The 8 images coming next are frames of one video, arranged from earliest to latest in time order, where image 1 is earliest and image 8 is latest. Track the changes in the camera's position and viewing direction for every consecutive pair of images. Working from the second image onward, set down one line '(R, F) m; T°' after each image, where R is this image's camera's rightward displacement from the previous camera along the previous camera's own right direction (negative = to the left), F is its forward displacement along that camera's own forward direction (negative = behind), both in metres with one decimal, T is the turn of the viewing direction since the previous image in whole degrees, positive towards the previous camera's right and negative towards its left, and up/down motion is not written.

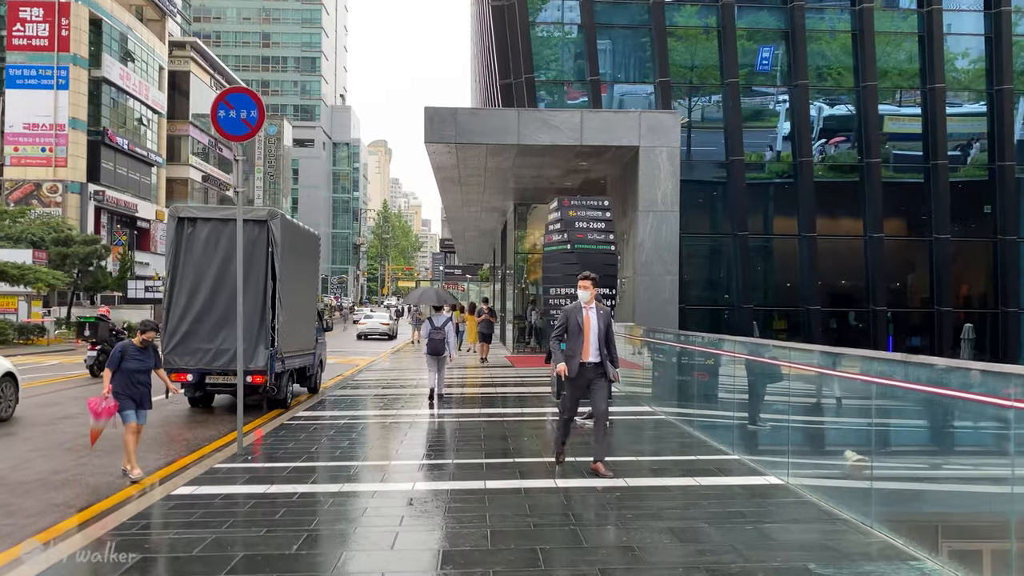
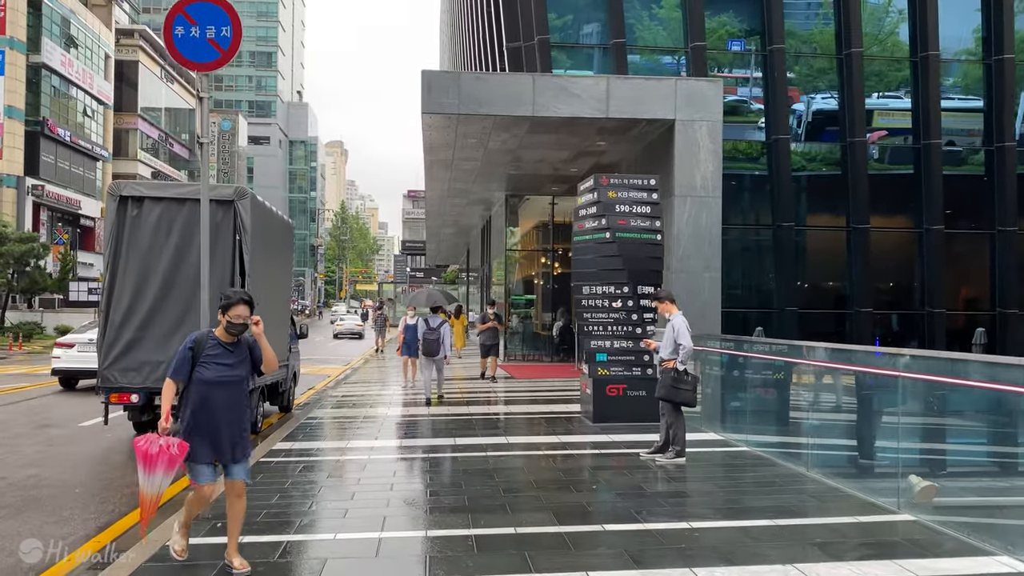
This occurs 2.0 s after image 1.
(-0.8, +2.3) m; +3°
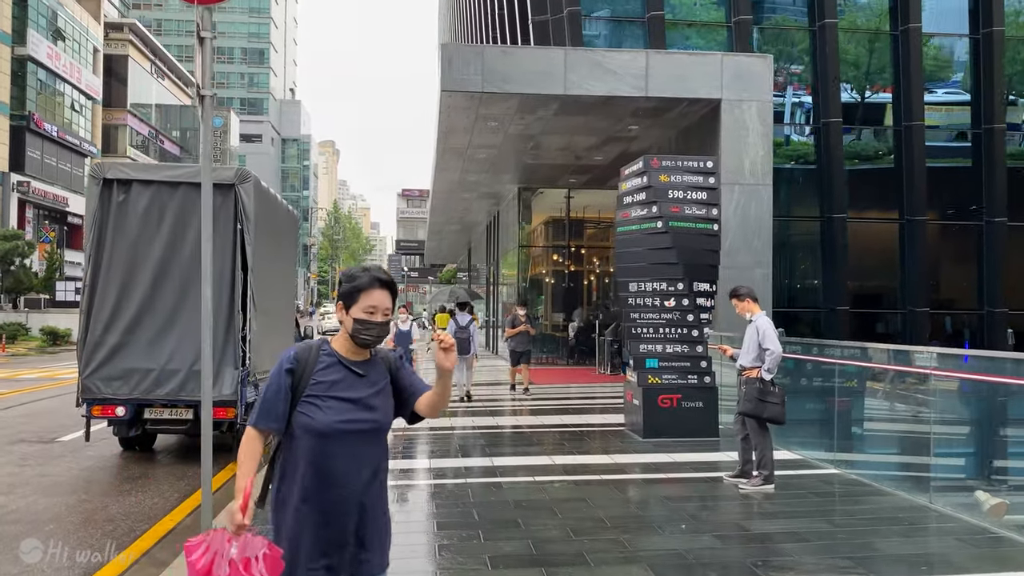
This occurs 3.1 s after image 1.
(-0.5, +1.2) m; +1°
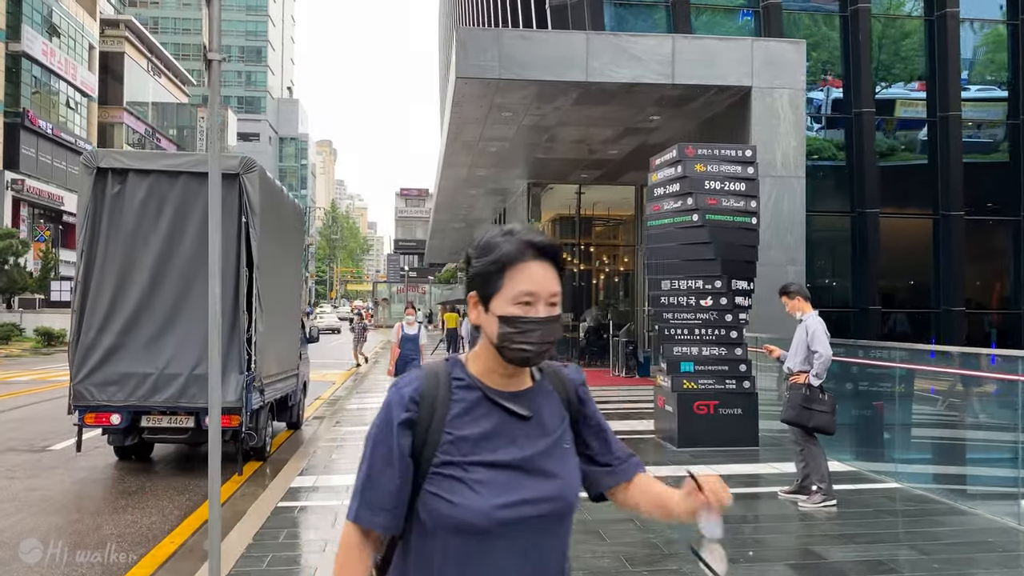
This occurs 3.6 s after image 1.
(-0.3, +0.6) m; 0°
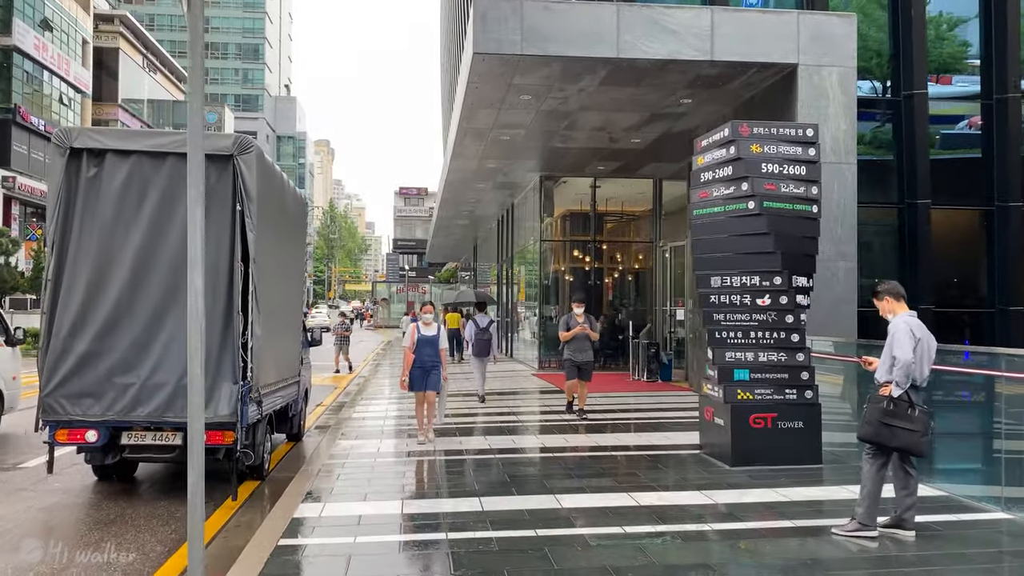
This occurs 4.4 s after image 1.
(-0.3, +1.0) m; 0°
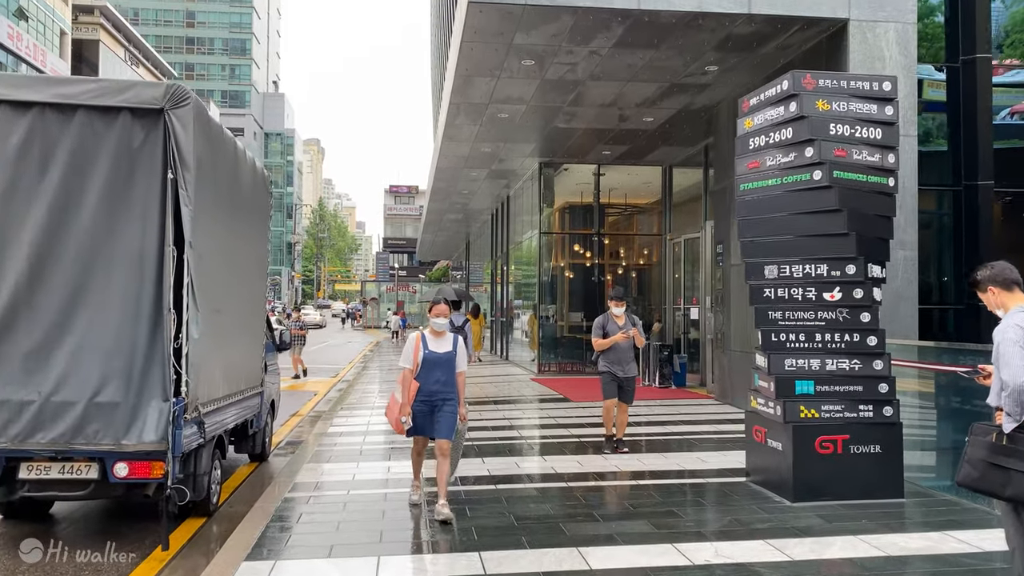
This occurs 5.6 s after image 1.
(-0.1, +1.5) m; +1°
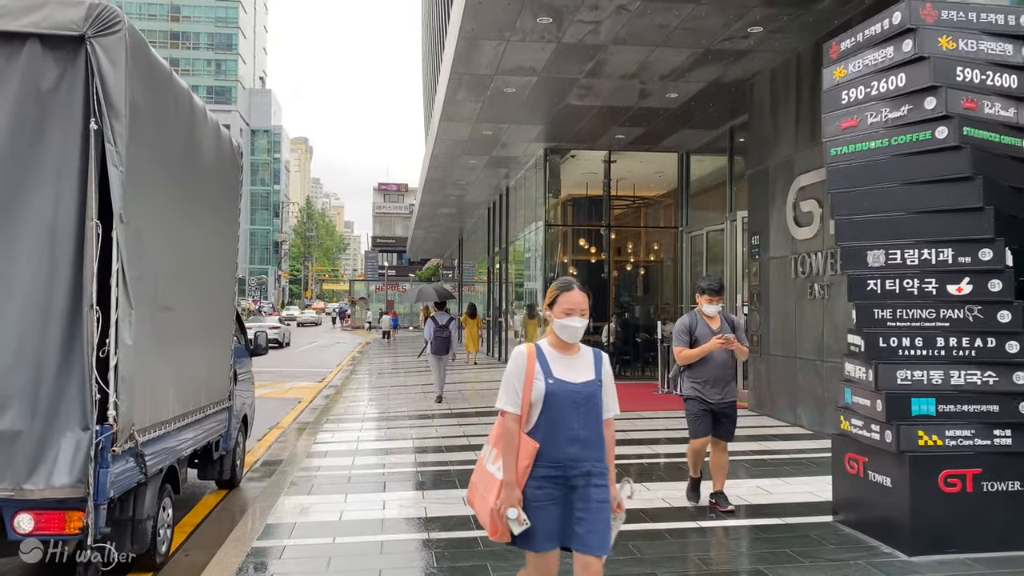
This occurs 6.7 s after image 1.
(-0.2, +1.4) m; +1°
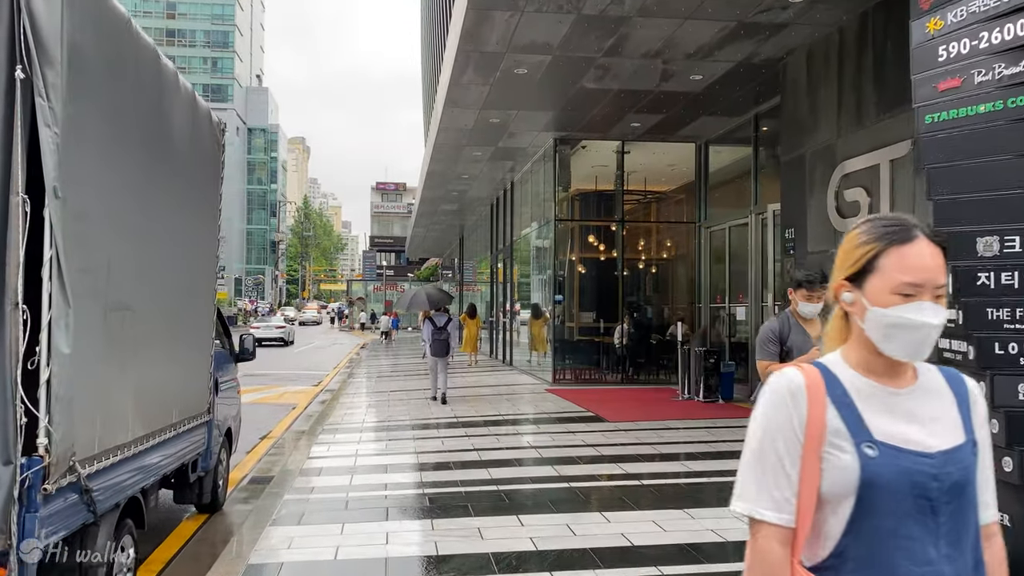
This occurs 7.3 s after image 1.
(-0.2, +0.9) m; 0°
